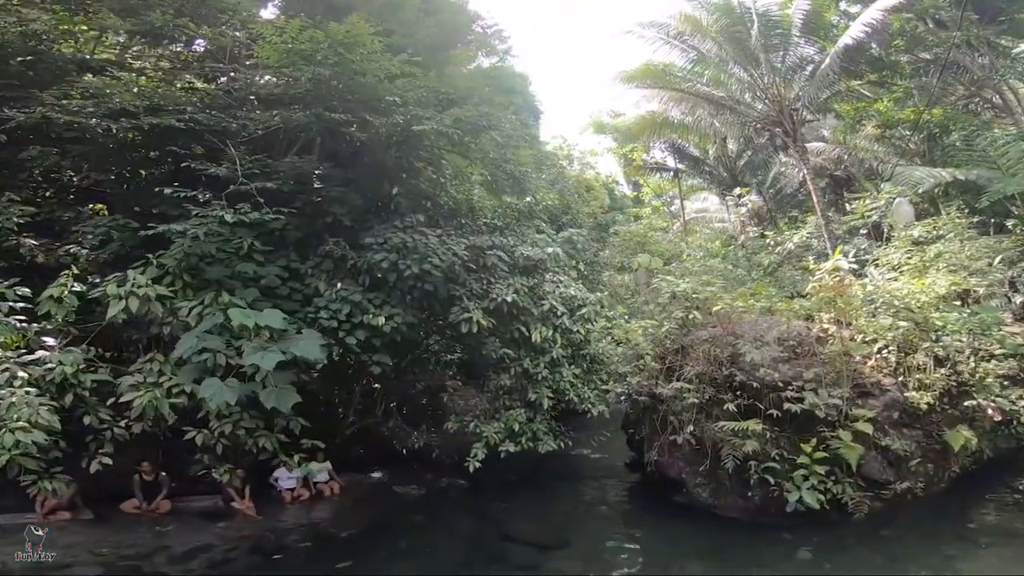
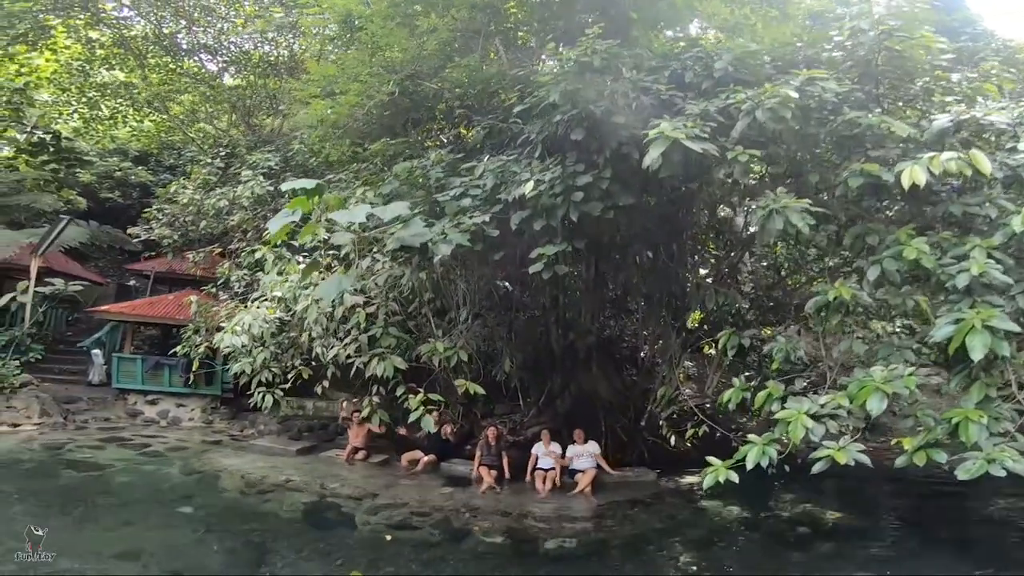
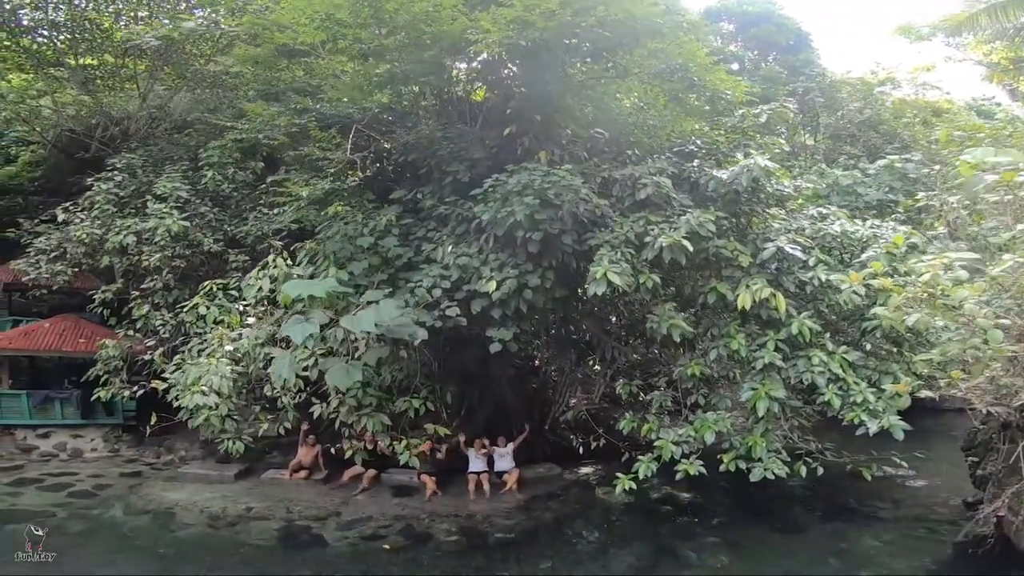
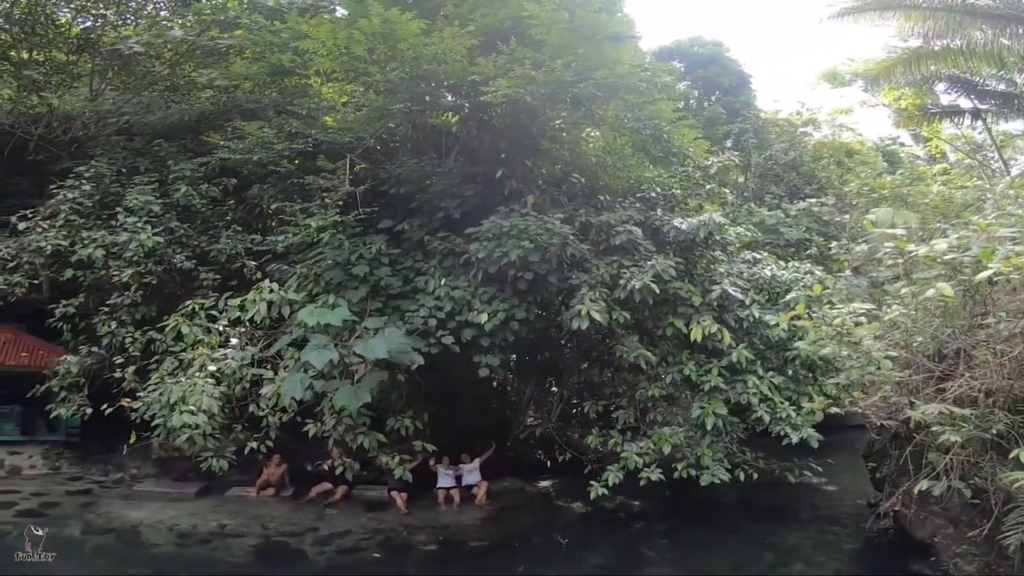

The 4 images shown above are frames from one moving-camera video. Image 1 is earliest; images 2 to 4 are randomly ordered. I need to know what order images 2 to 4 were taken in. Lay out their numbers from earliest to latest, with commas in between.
4, 3, 2
